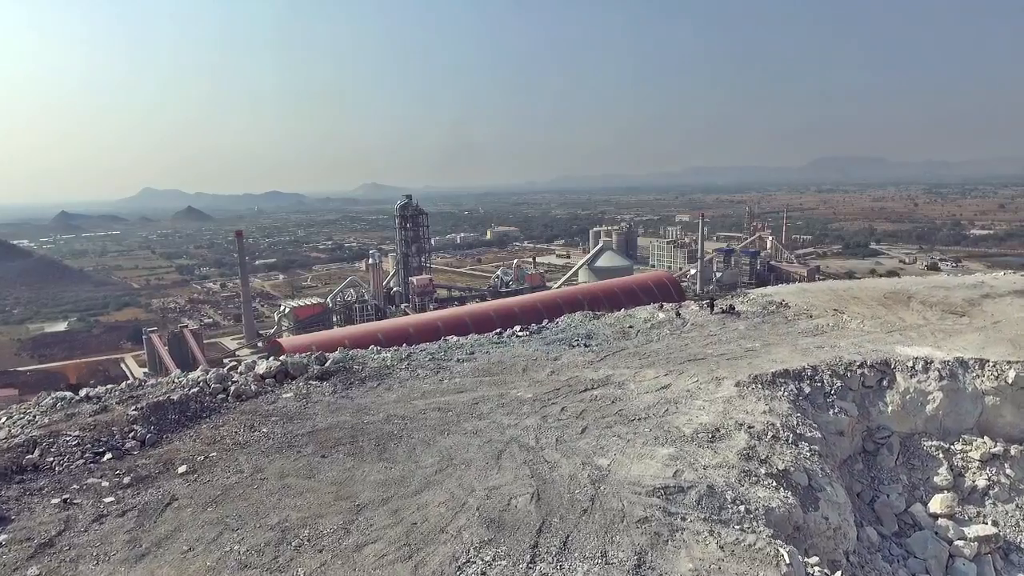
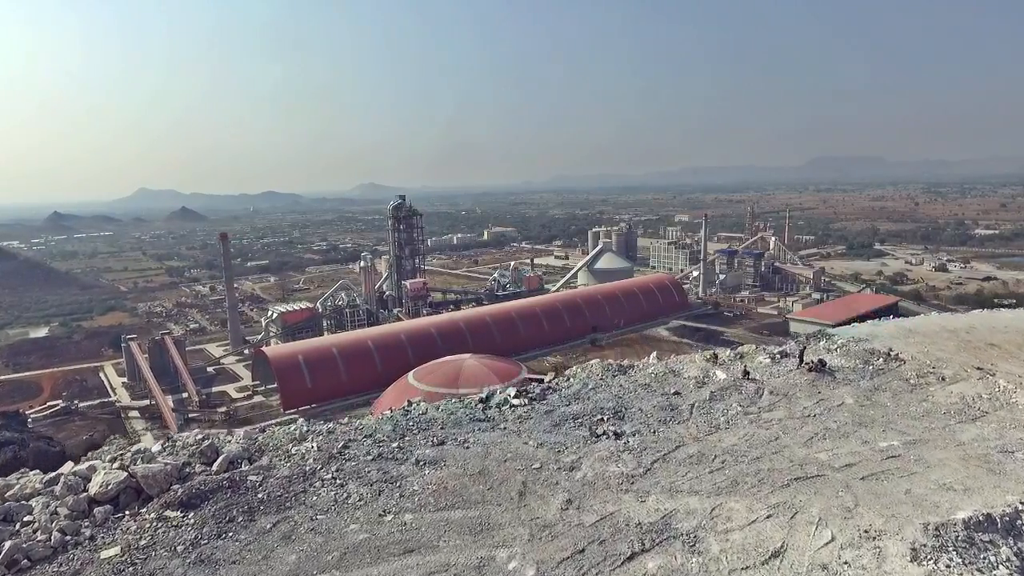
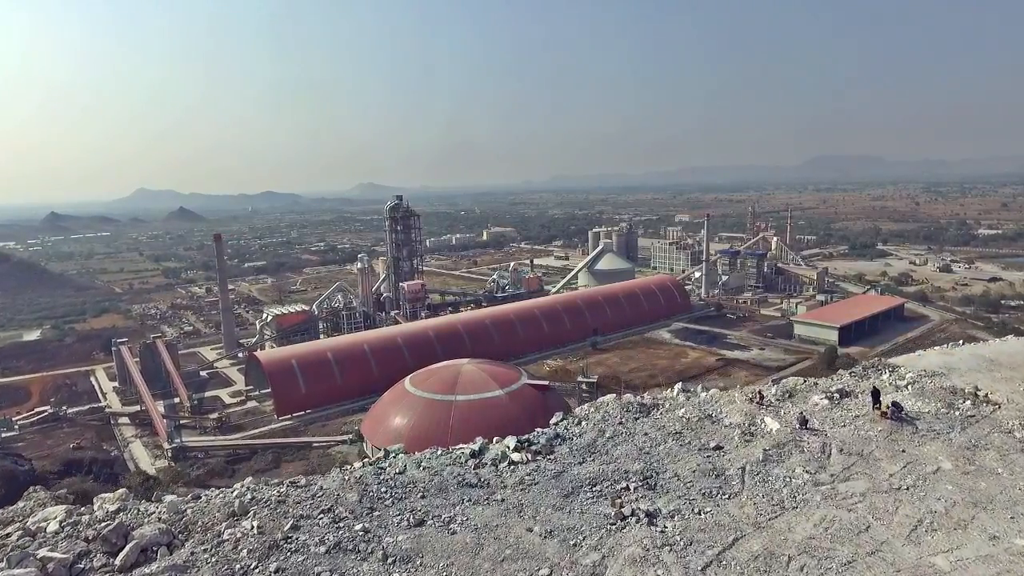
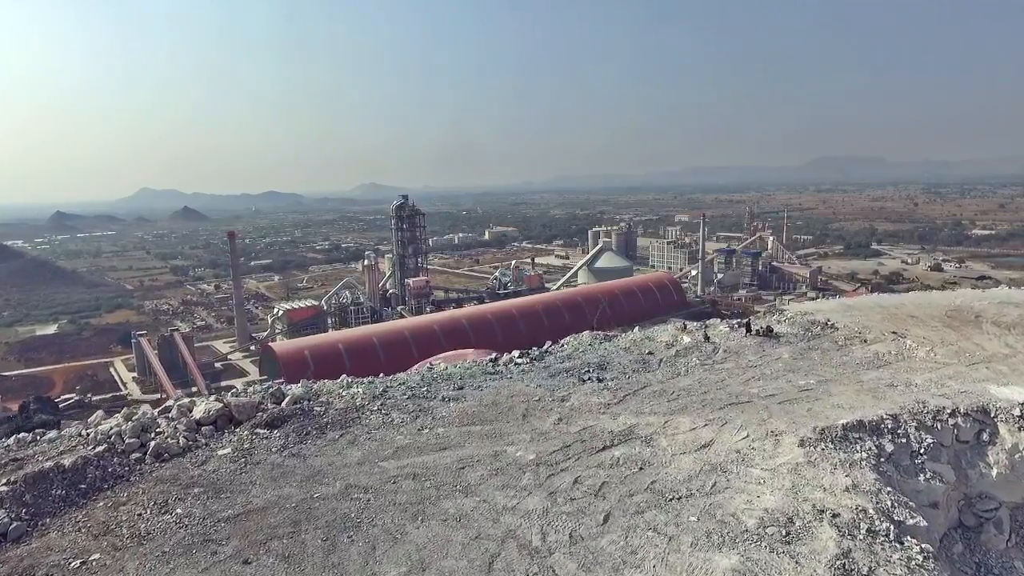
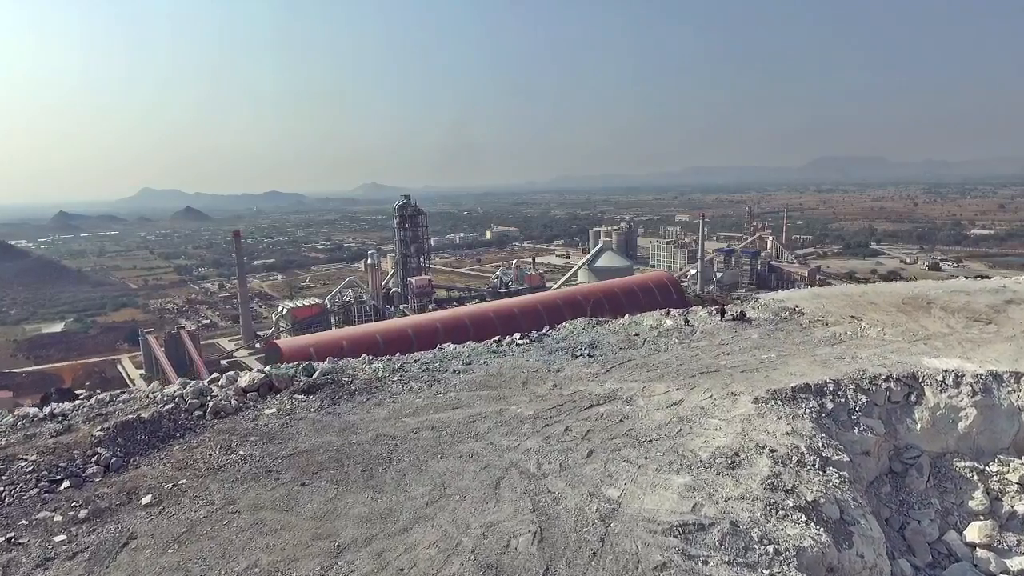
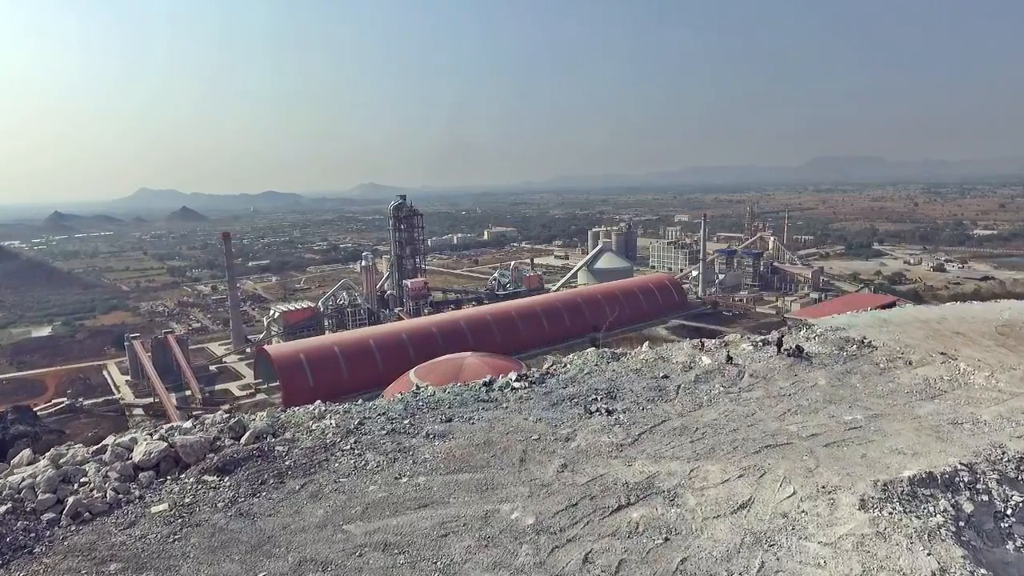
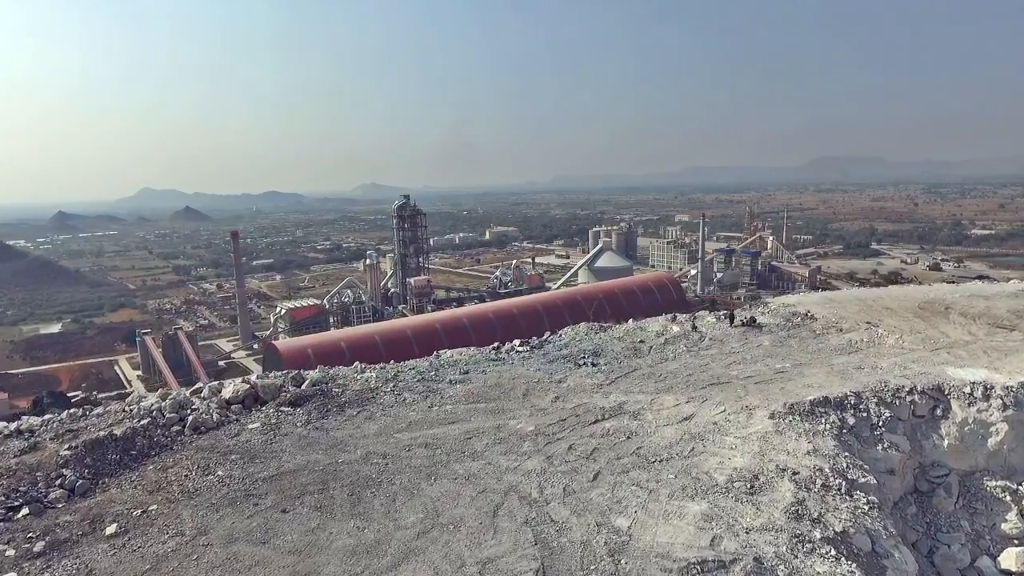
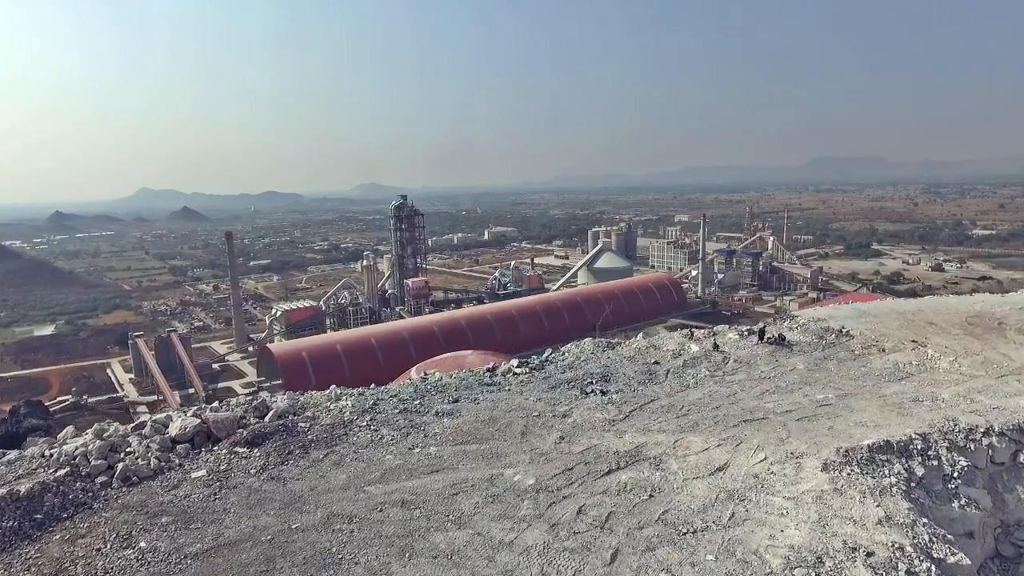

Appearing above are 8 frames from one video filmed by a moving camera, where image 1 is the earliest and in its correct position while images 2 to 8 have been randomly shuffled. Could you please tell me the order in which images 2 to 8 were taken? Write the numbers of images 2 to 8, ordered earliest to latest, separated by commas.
5, 7, 4, 8, 6, 2, 3
